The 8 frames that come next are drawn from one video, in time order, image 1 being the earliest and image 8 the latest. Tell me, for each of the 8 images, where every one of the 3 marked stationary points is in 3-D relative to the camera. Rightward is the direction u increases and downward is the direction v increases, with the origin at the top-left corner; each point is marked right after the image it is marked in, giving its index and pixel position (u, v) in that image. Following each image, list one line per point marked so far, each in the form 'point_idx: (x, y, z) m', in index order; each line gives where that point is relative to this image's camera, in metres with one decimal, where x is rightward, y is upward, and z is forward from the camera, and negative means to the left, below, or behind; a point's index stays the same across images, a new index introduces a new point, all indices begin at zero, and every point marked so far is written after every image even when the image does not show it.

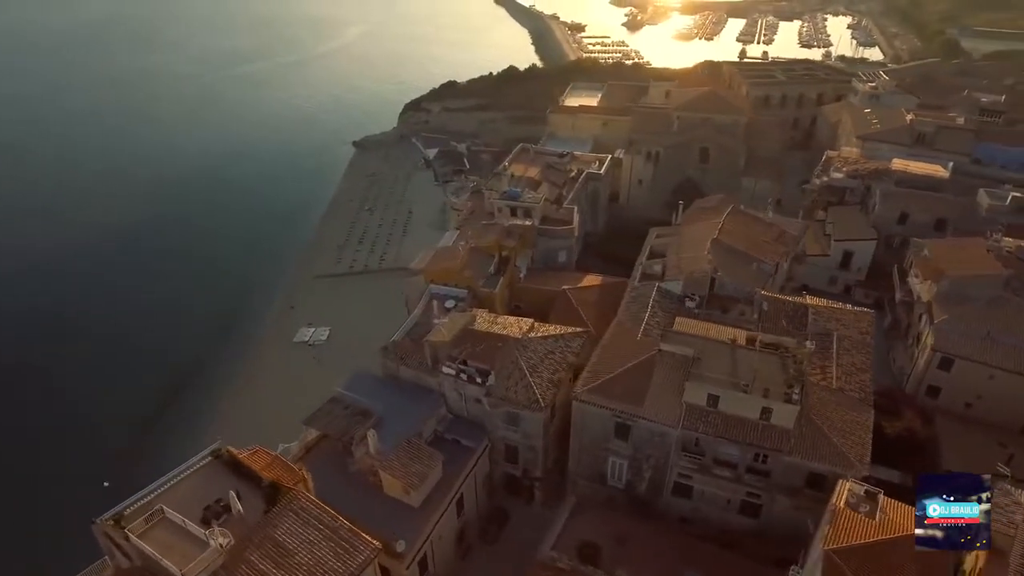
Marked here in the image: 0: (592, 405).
0: (+2.4, -3.4, +18.7) m
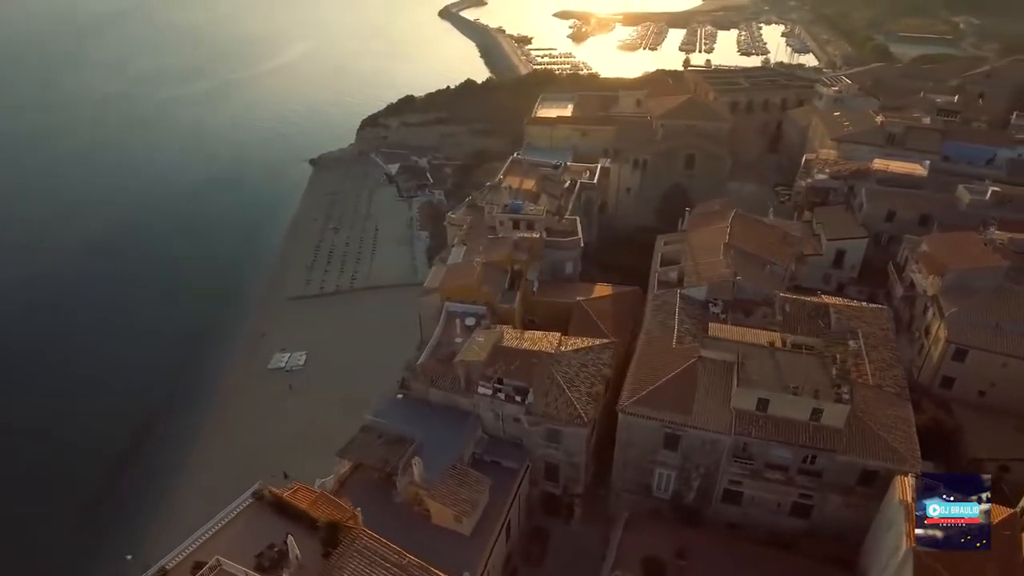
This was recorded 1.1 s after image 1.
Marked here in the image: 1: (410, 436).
0: (+3.7, -3.7, +18.5) m
1: (-3.0, -4.4, +19.5) m
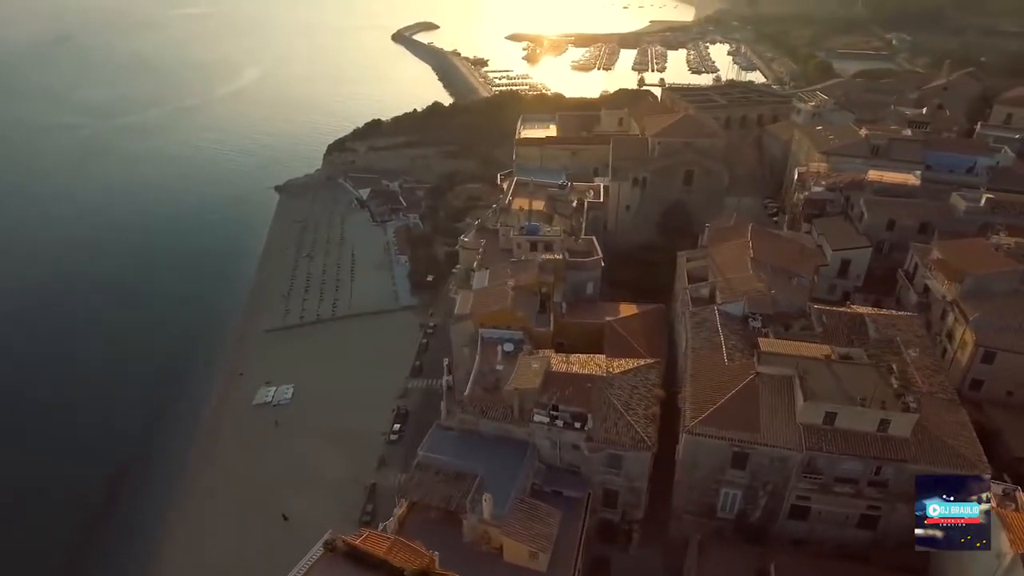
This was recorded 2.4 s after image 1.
0: (+5.5, -4.2, +18.3) m
1: (-1.2, -5.3, +18.8) m
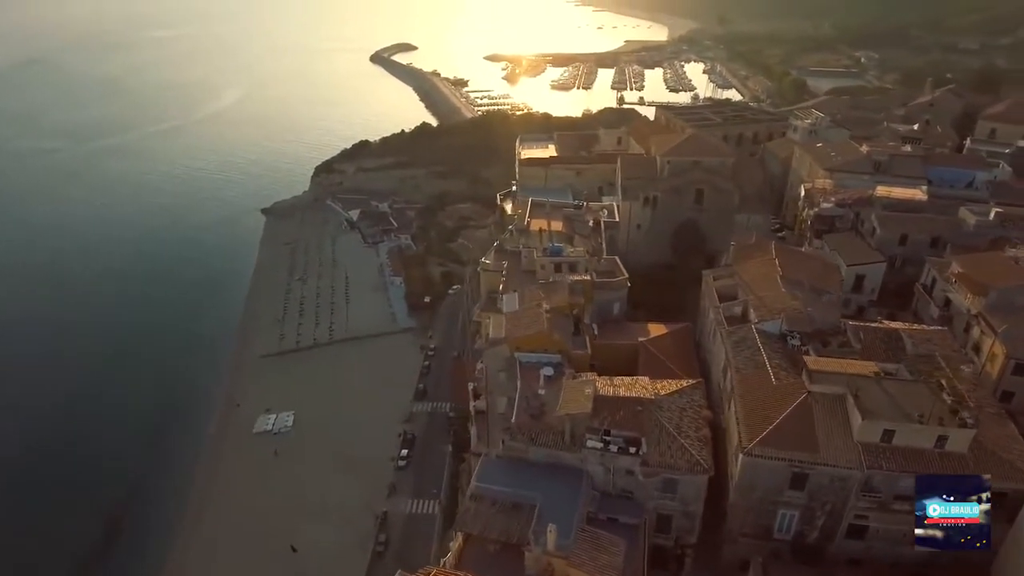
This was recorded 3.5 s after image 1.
0: (+7.1, -4.8, +18.1) m
1: (+0.4, -6.0, +18.3) m
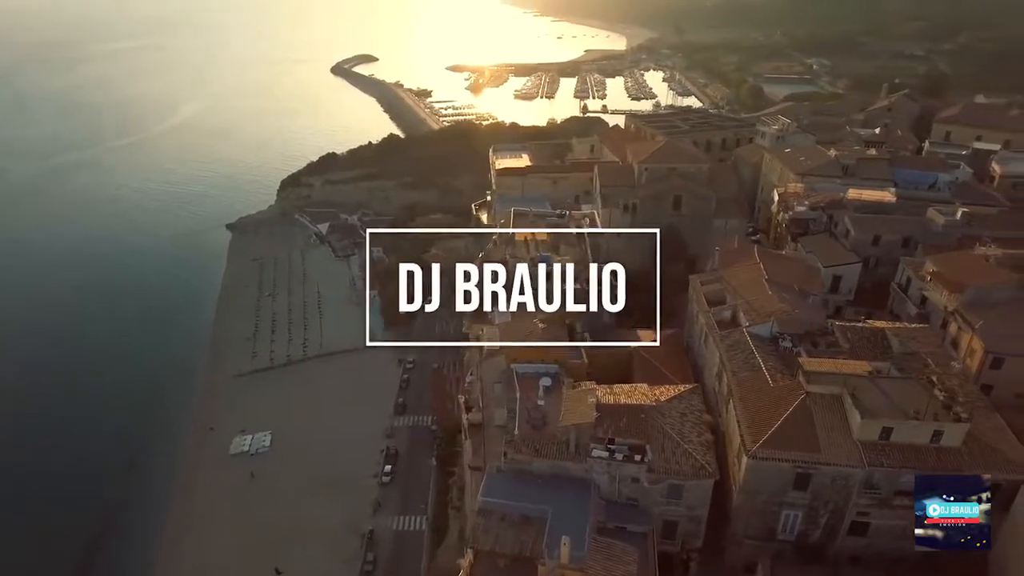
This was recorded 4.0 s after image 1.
0: (+7.3, -4.9, +18.4) m
1: (+0.6, -6.3, +18.2) m
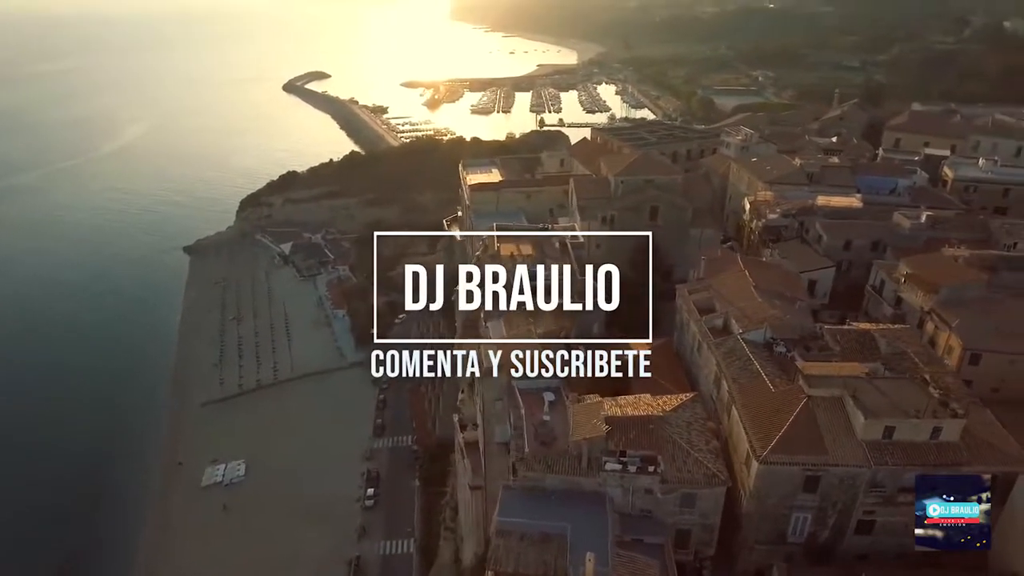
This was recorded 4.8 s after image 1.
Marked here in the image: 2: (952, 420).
0: (+7.8, -5.1, +18.7) m
1: (+1.1, -6.7, +18.0) m
2: (+12.8, -3.8, +18.8) m
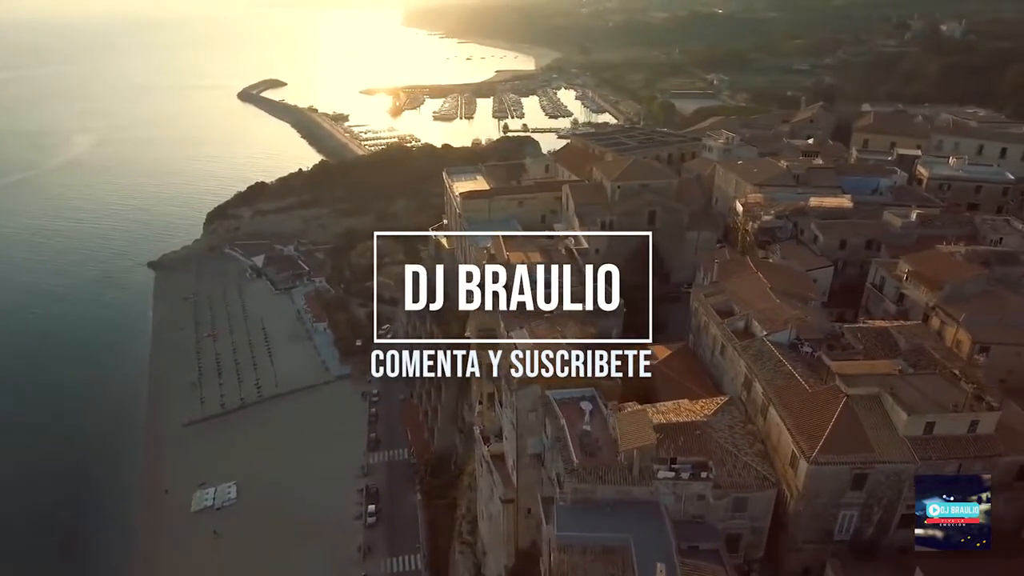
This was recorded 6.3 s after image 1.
0: (+9.3, -5.2, +18.9) m
1: (+2.8, -7.0, +17.9) m
2: (+14.3, -3.8, +19.4) m
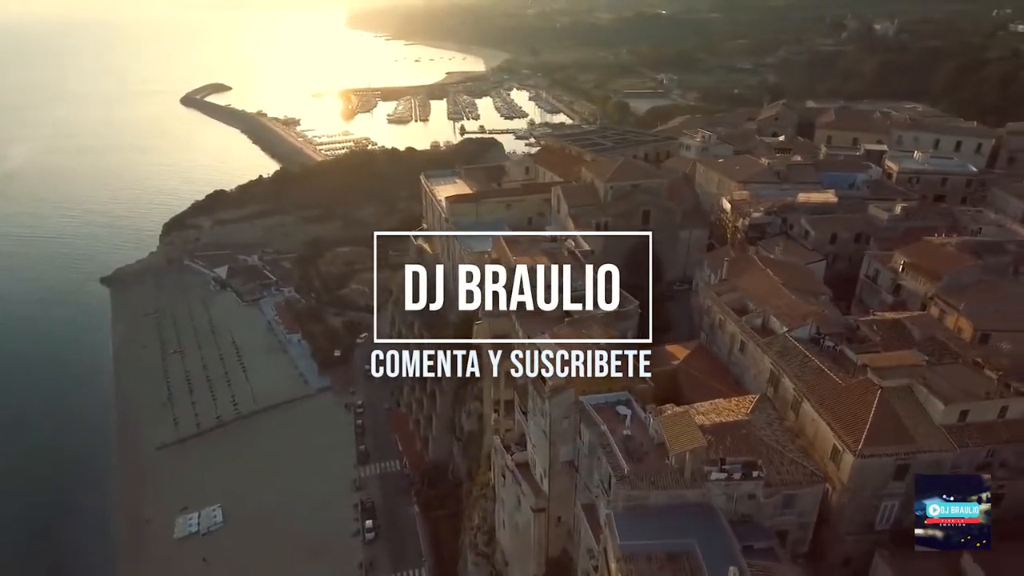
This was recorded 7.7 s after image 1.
0: (+10.8, -5.0, +19.3) m
1: (+4.5, -7.1, +17.7) m
2: (+15.7, -3.5, +20.1) m
